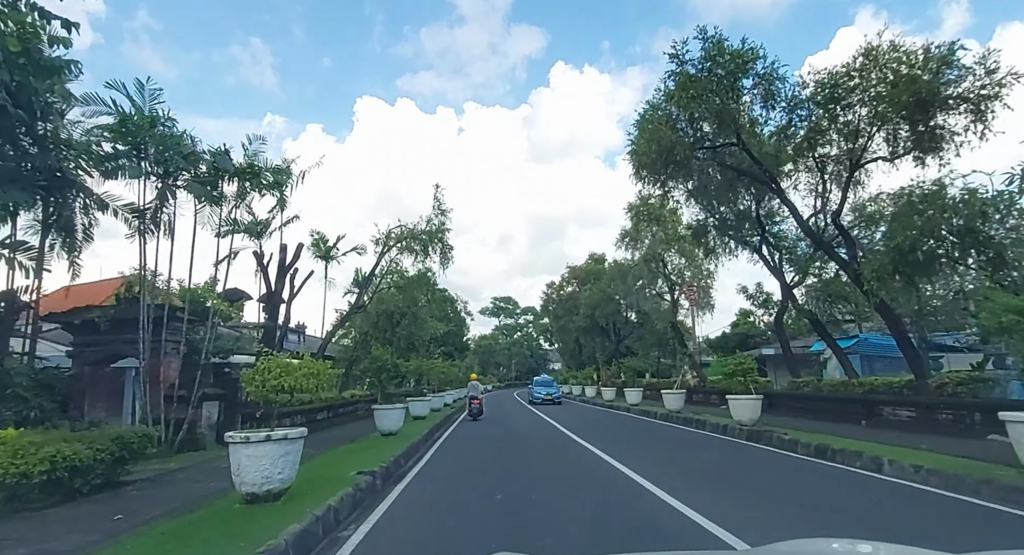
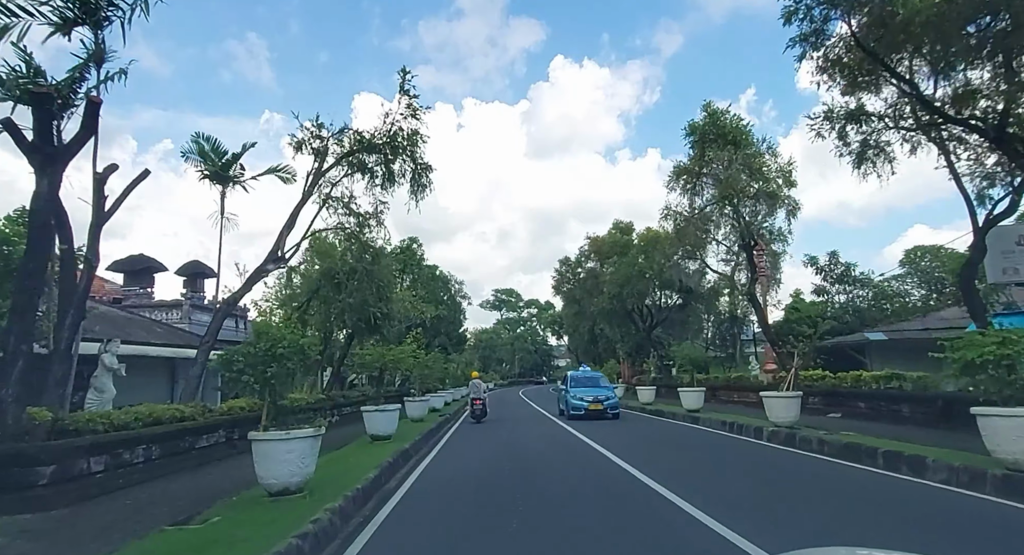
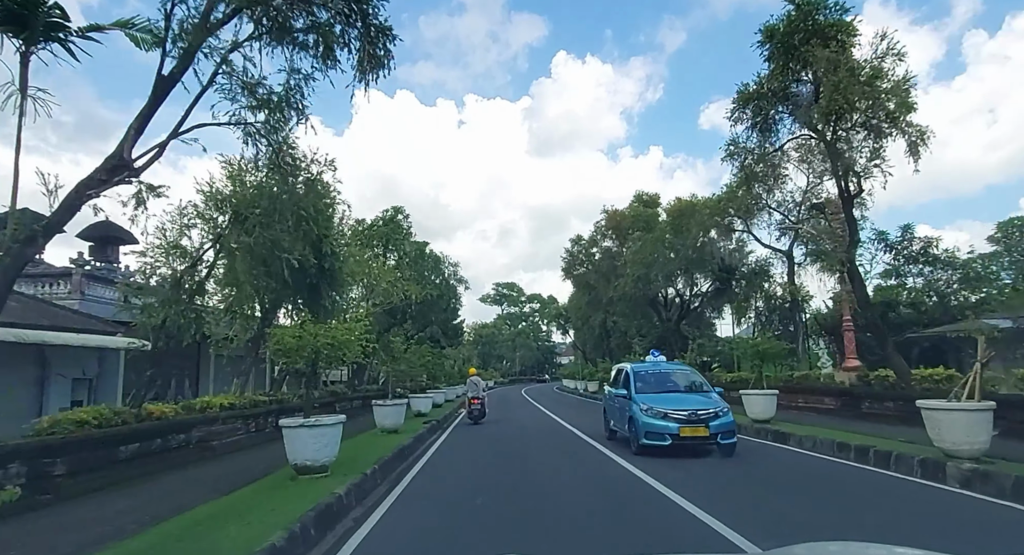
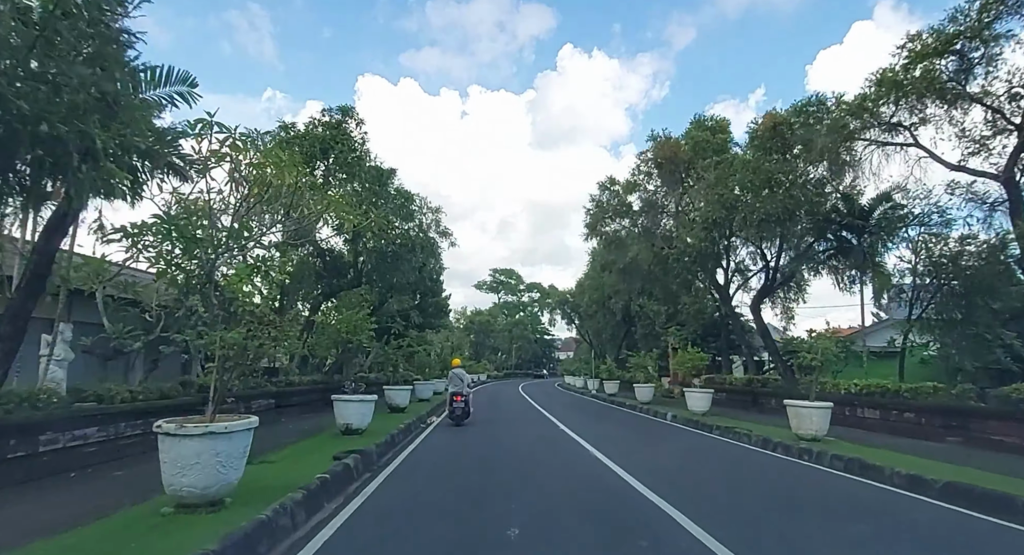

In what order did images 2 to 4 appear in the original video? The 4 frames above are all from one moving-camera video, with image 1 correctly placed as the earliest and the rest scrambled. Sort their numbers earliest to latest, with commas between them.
2, 3, 4
